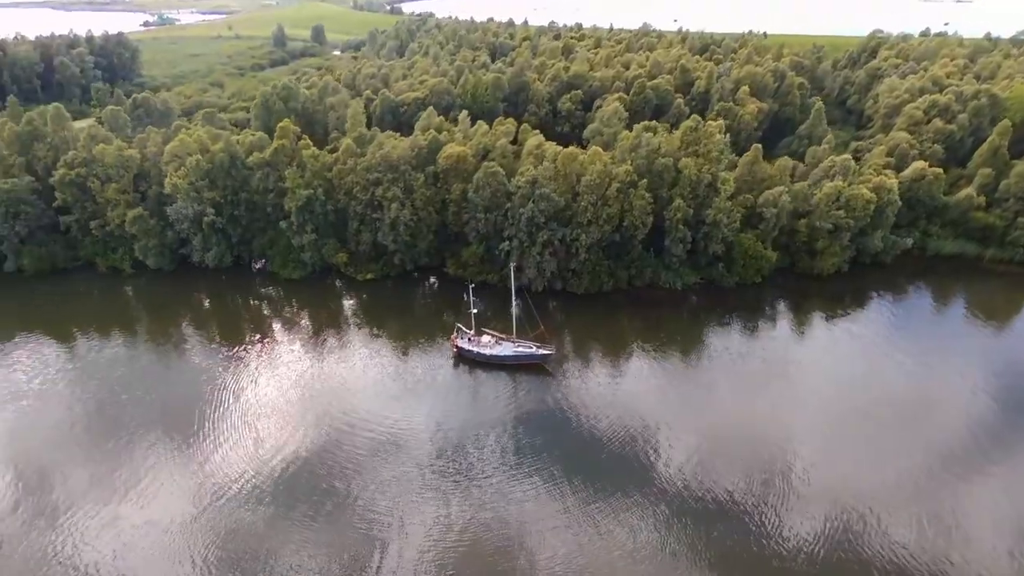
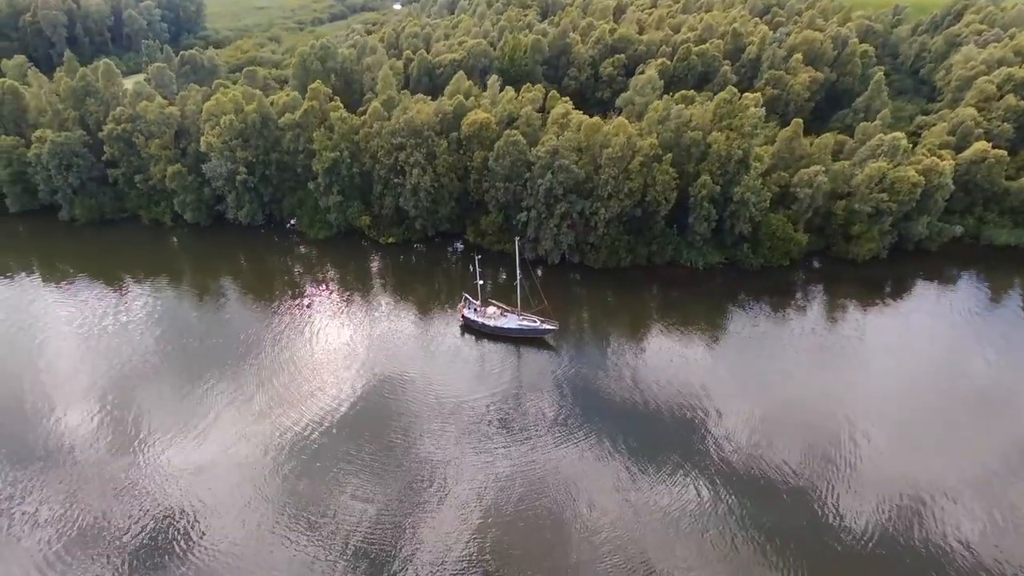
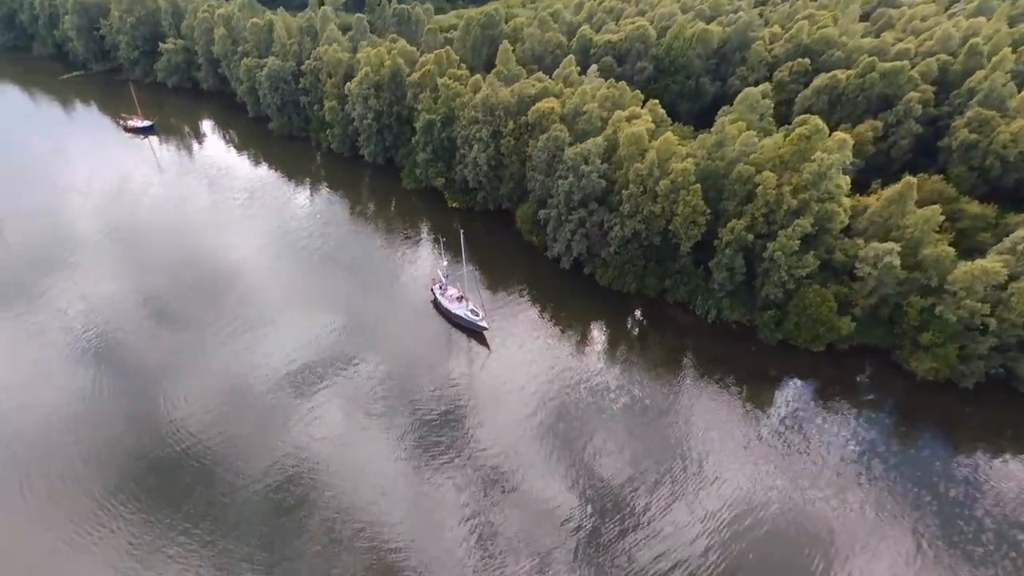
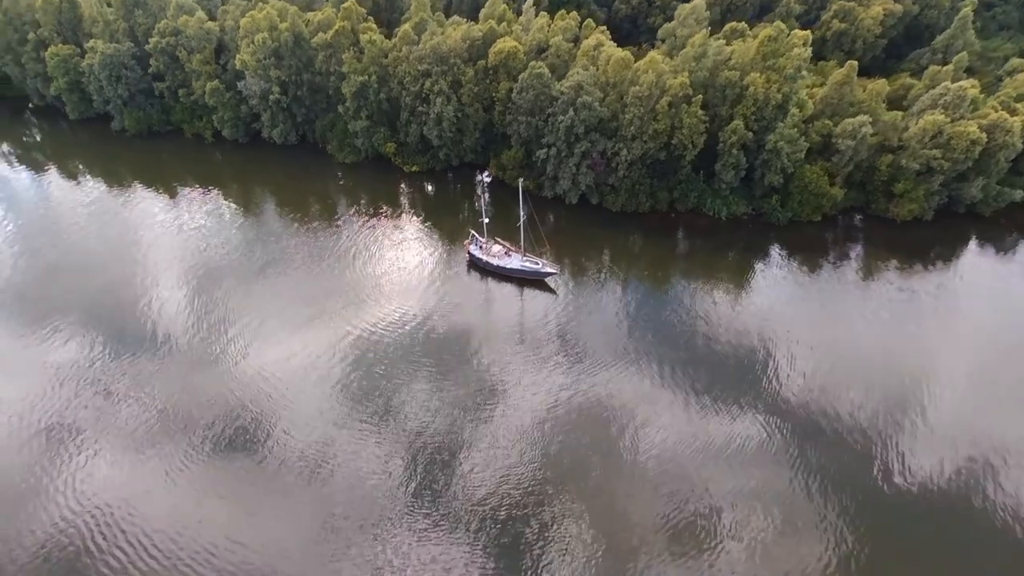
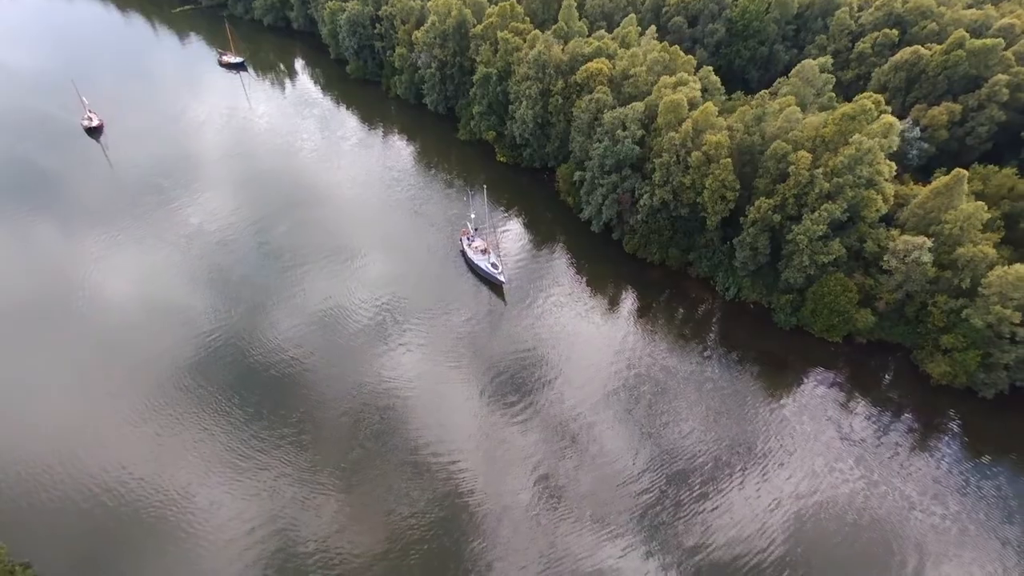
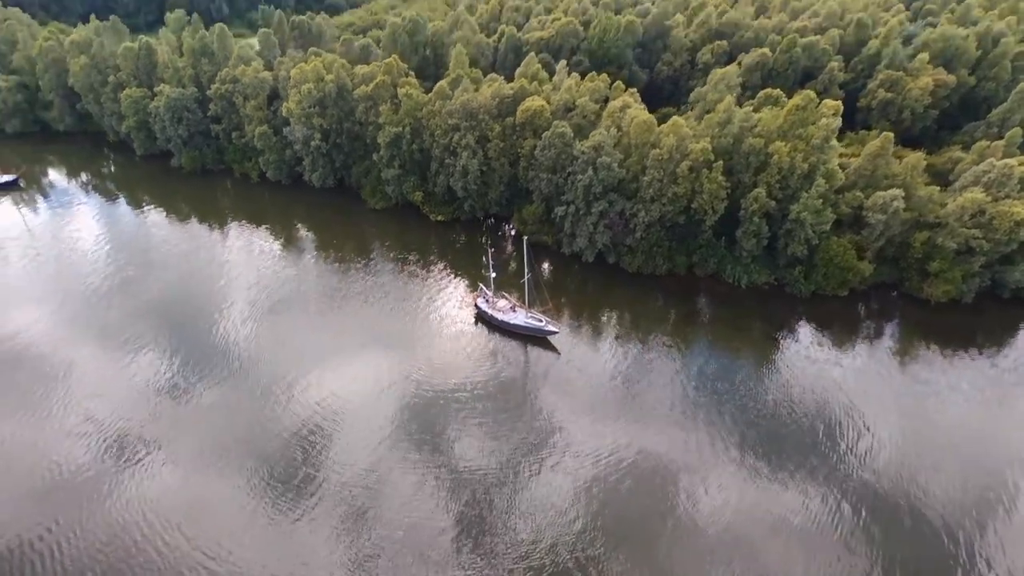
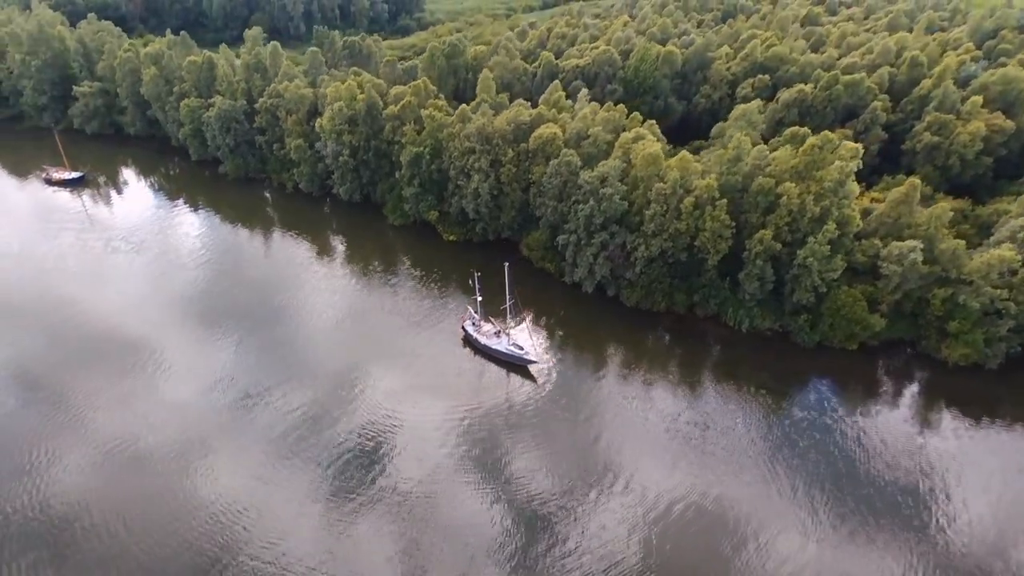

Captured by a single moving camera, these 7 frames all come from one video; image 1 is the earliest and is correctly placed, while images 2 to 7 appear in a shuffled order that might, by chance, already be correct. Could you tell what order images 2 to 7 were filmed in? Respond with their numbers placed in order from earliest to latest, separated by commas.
2, 4, 6, 7, 3, 5
